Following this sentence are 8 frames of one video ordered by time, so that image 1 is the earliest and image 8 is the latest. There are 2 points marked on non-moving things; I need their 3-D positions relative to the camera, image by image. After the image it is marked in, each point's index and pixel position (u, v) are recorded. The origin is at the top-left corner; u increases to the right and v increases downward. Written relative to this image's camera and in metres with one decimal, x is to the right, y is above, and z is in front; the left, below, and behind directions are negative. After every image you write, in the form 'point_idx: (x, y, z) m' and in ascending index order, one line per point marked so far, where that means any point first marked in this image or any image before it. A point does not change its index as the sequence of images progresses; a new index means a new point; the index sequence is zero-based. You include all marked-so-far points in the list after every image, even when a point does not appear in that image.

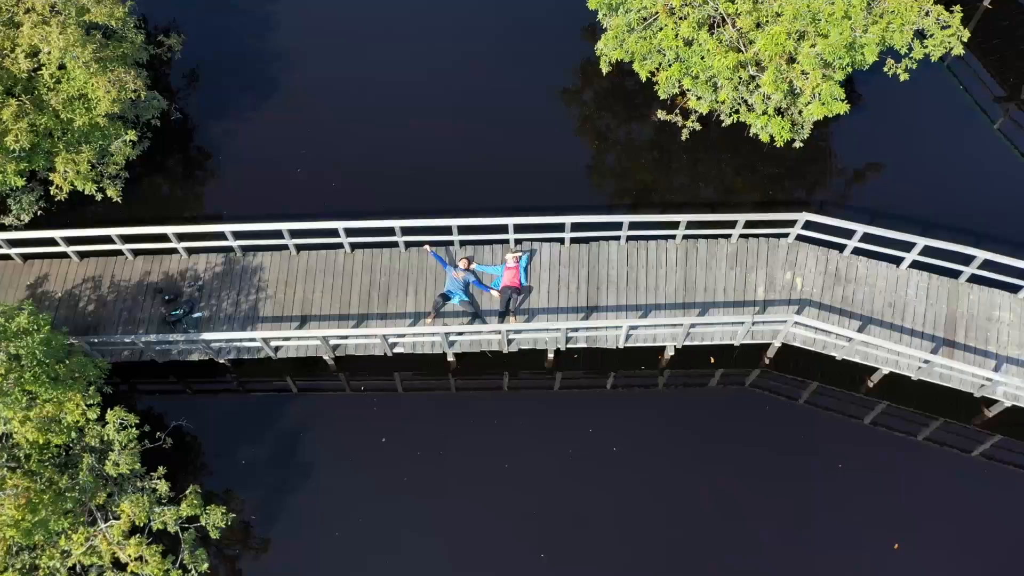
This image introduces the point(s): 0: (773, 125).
0: (+5.8, +3.7, +17.7) m
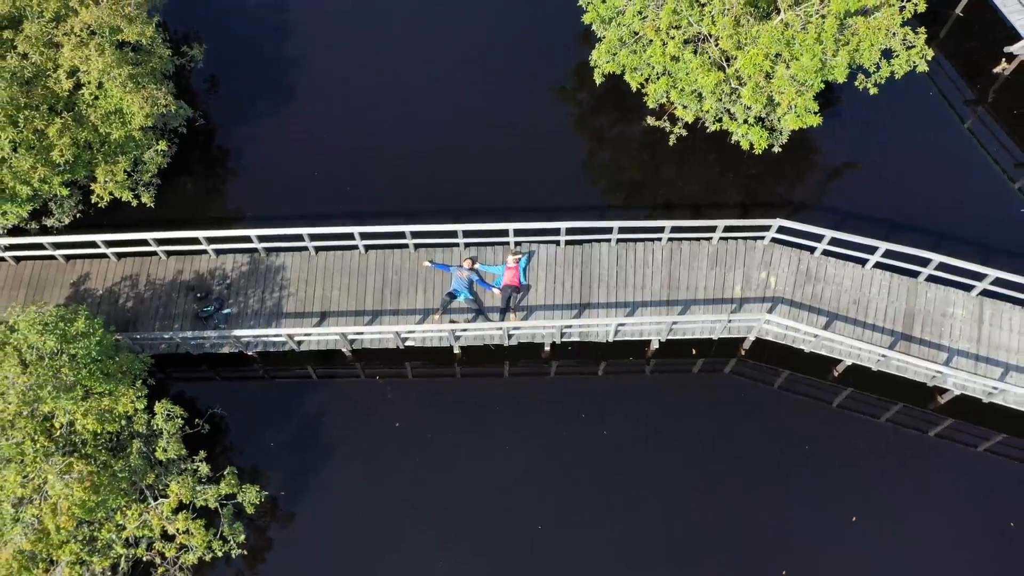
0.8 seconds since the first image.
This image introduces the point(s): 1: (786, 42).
0: (+5.8, +3.7, +19.2) m
1: (+5.9, +5.4, +17.9) m
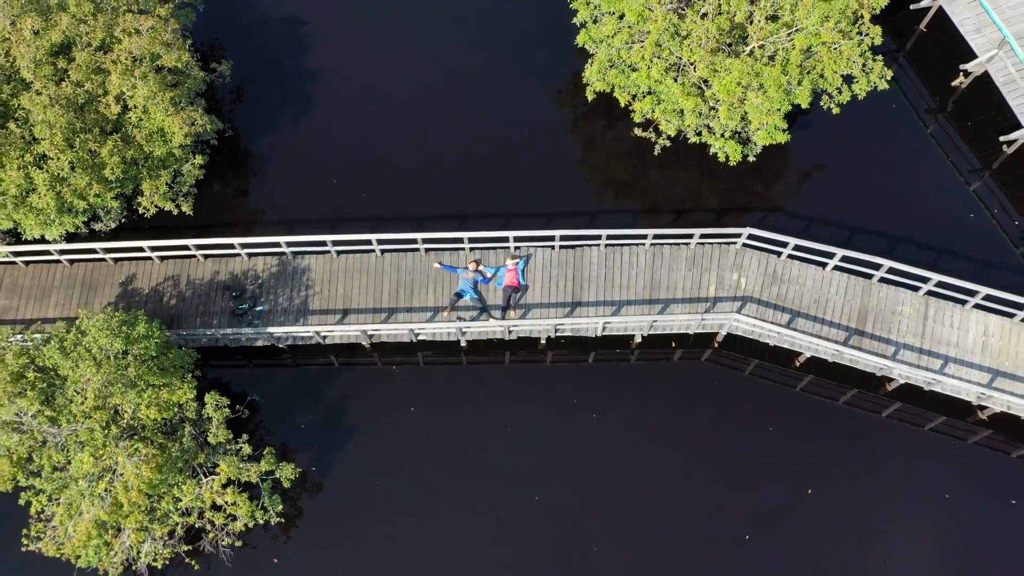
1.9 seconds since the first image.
0: (+5.8, +3.7, +21.5) m
1: (+5.9, +5.3, +20.0) m
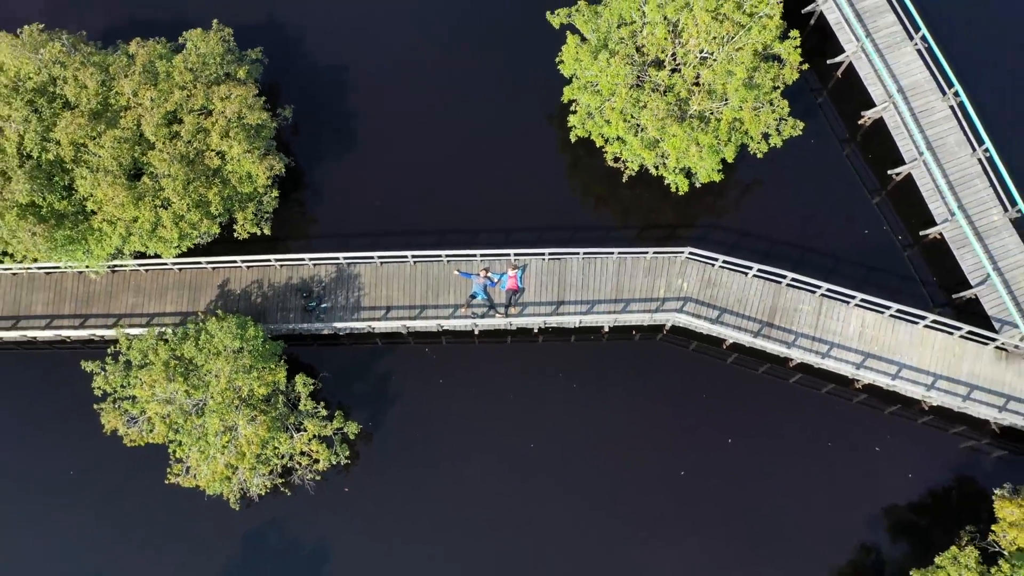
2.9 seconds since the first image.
0: (+5.8, +3.6, +28.3) m
1: (+6.0, +5.1, +26.7) m
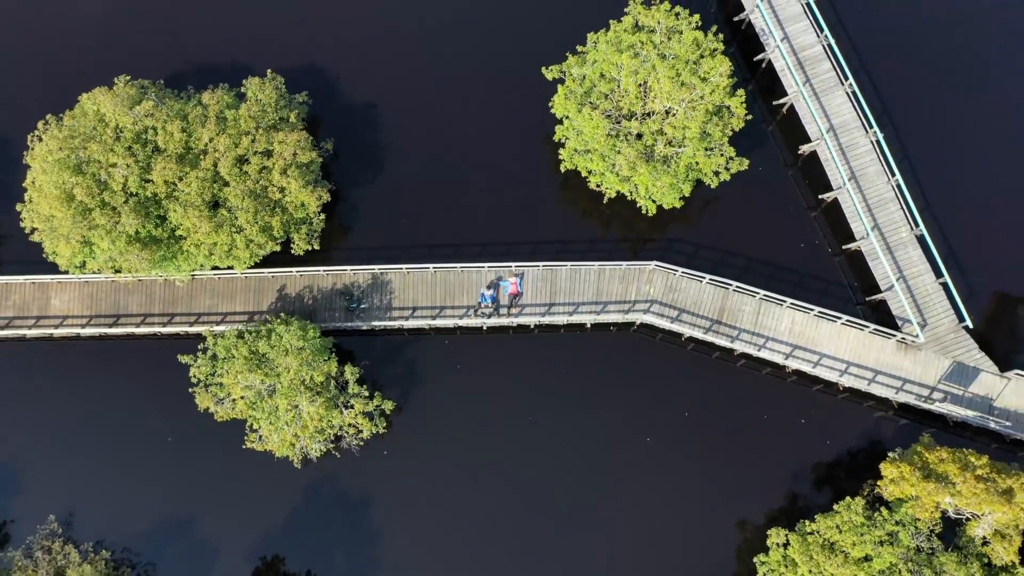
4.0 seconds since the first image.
0: (+5.8, +3.4, +35.2) m
1: (+6.0, +4.8, +33.5) m
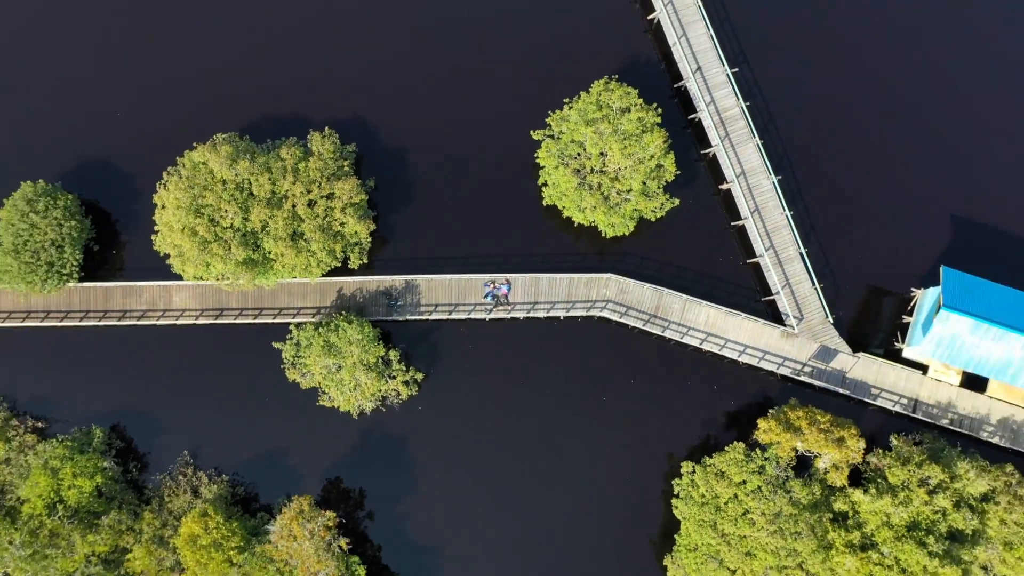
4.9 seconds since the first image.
0: (+5.5, +3.2, +48.6) m
1: (+5.7, +4.3, +46.8) m
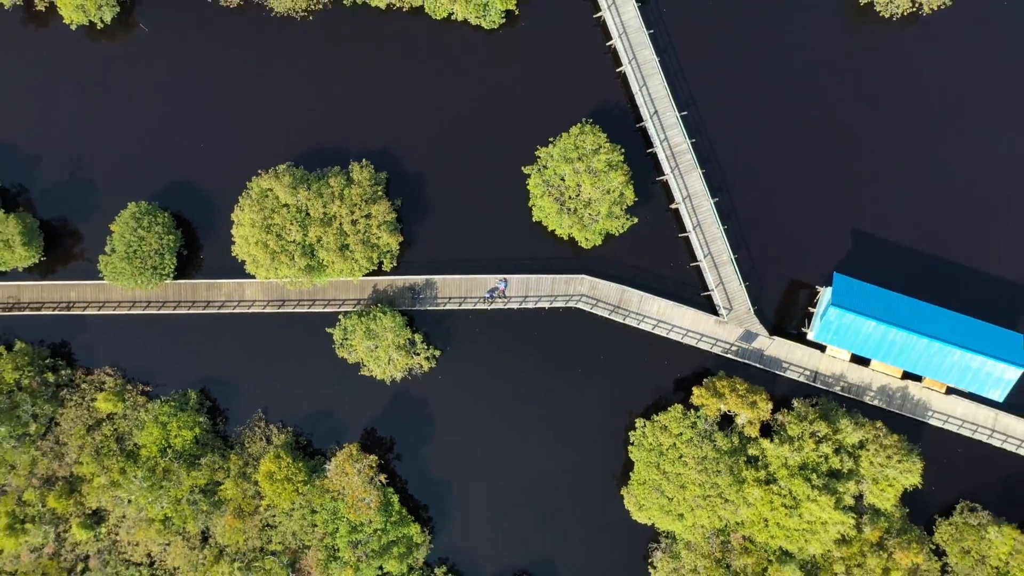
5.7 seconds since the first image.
0: (+5.2, +3.3, +62.9) m
1: (+5.4, +4.3, +61.0) m
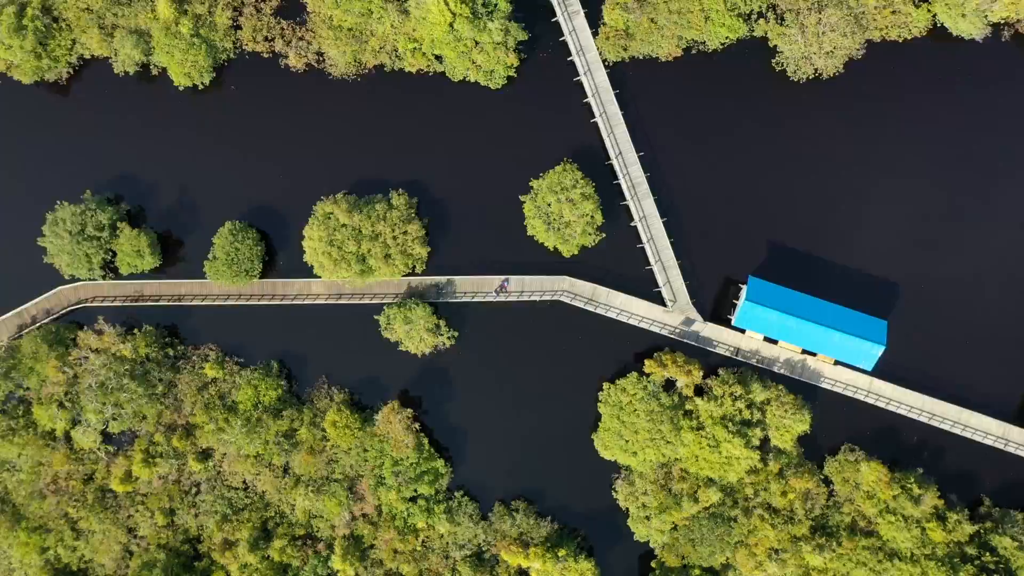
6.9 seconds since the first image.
0: (+5.2, +3.5, +84.3) m
1: (+5.4, +4.5, +82.4) m
